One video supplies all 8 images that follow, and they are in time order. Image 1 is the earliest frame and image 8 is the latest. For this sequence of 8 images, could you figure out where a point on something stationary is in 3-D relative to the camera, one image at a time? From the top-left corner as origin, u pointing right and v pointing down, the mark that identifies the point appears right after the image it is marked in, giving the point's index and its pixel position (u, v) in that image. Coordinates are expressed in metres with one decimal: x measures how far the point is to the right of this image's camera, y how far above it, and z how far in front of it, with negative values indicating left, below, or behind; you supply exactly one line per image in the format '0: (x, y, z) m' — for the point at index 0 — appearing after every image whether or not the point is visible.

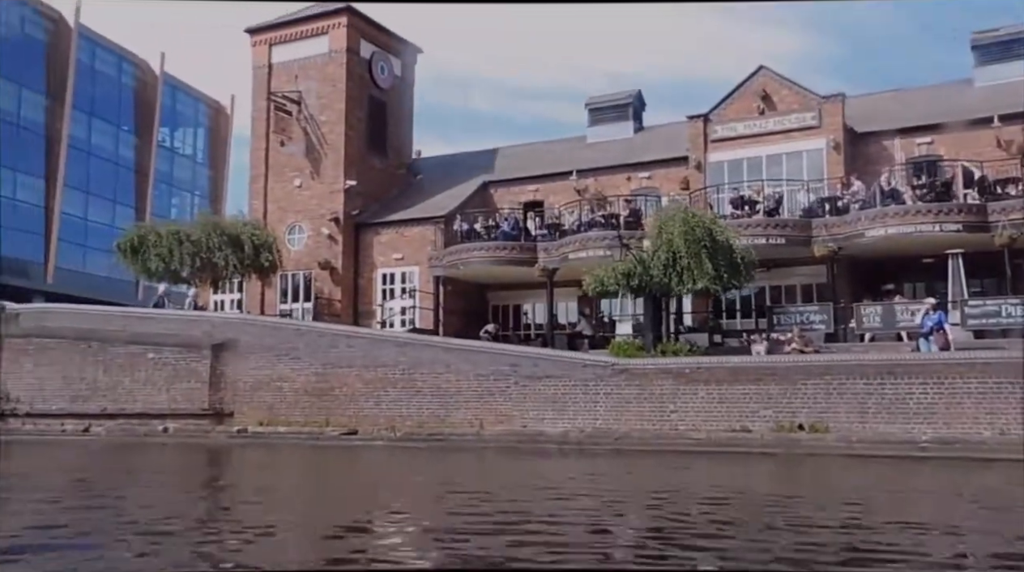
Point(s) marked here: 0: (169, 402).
0: (-6.7, -2.3, +19.9) m
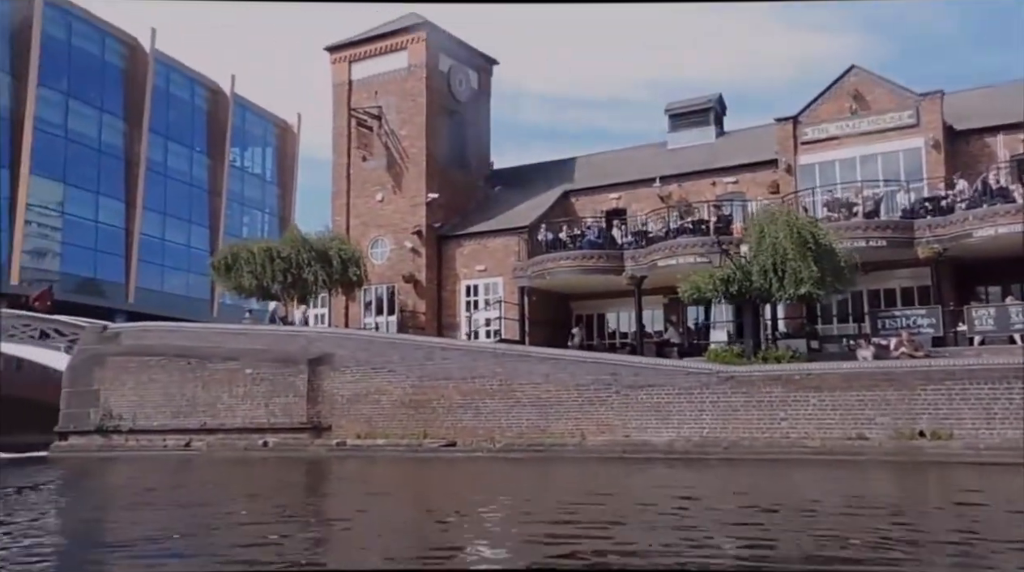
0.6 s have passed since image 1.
0: (-4.9, -2.6, +20.2) m
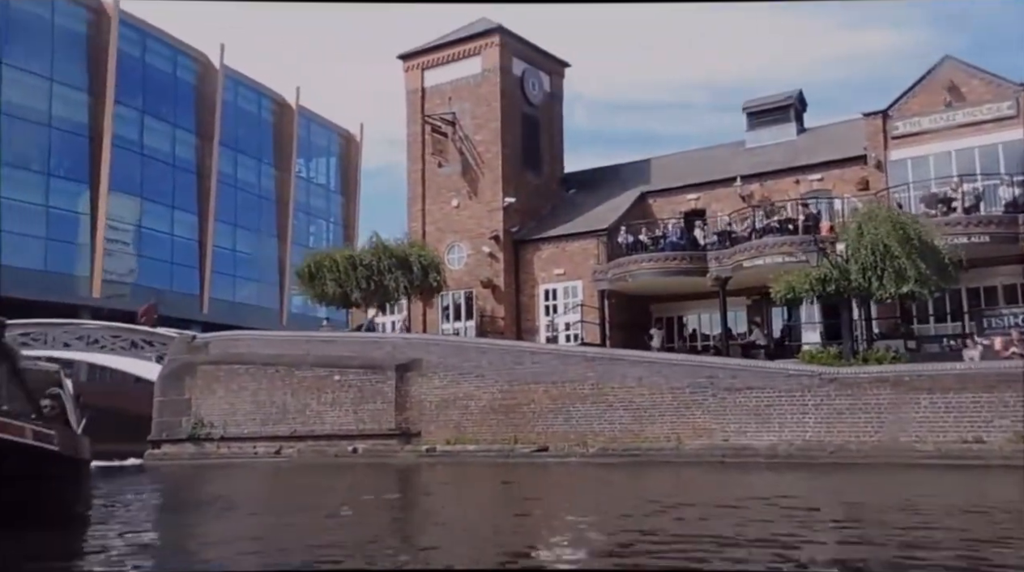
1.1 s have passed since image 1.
0: (-3.1, -2.8, +20.3) m
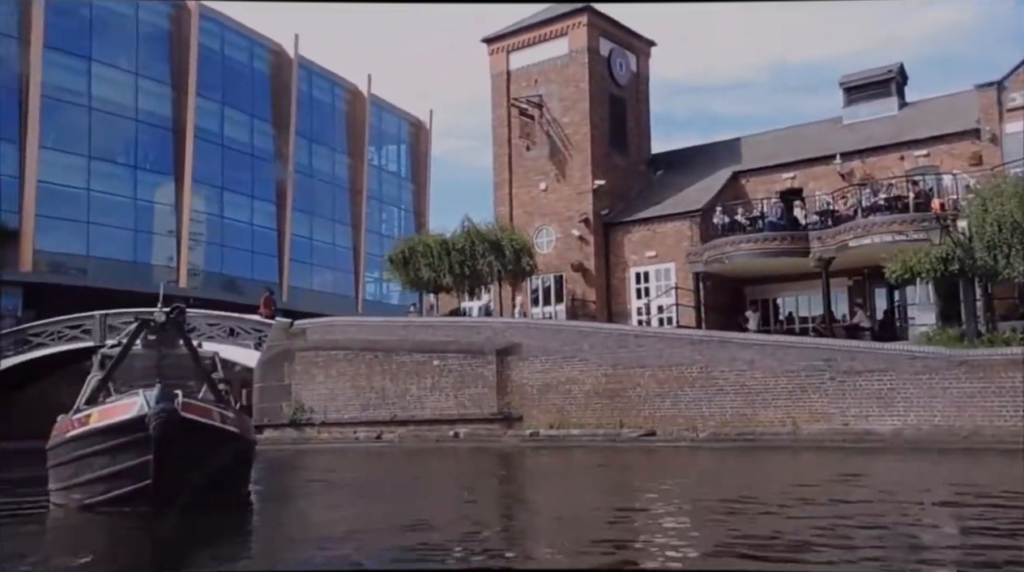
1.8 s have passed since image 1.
0: (-1.1, -2.4, +20.3) m
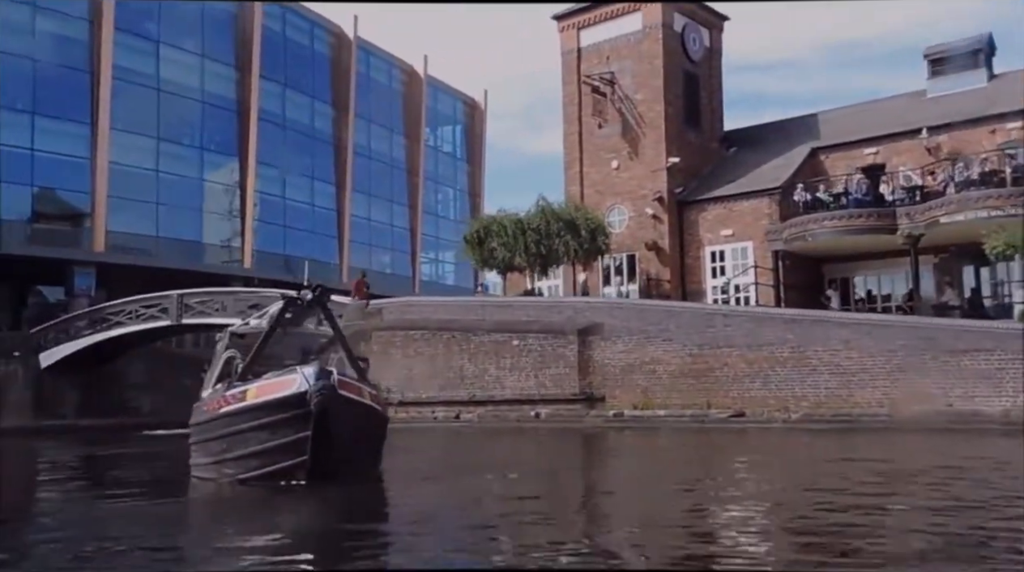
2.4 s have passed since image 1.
0: (+0.5, -2.0, +20.1) m
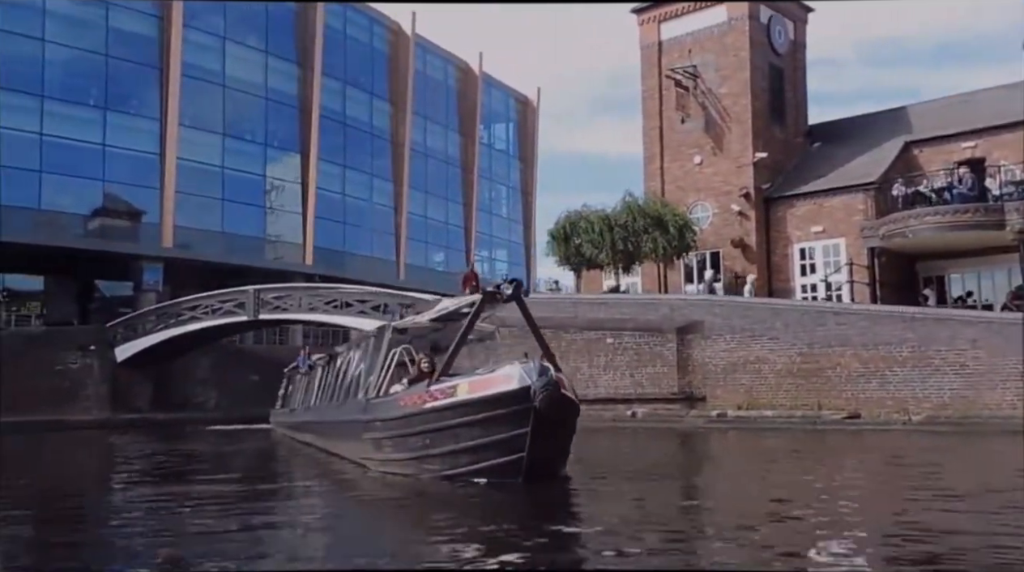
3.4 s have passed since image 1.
0: (+2.4, -2.0, +19.7) m
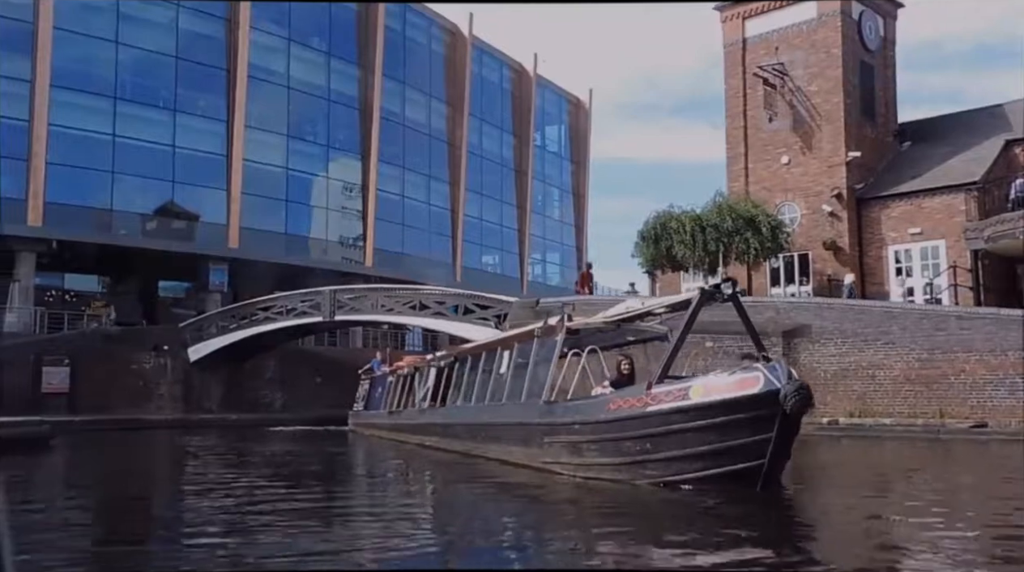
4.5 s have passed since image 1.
0: (+4.3, -2.0, +19.2) m
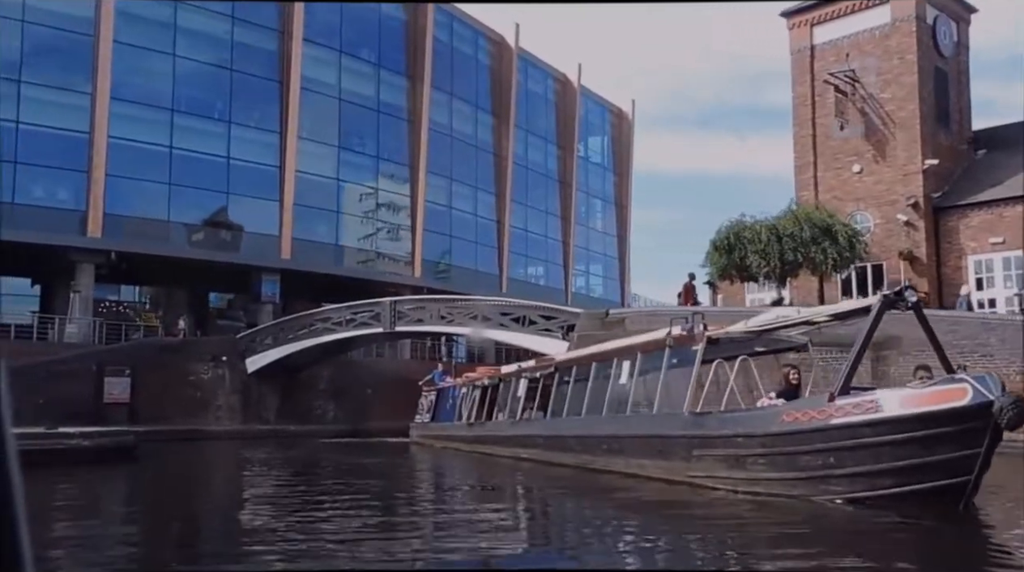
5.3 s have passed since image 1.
0: (+5.7, -2.2, +18.7) m
